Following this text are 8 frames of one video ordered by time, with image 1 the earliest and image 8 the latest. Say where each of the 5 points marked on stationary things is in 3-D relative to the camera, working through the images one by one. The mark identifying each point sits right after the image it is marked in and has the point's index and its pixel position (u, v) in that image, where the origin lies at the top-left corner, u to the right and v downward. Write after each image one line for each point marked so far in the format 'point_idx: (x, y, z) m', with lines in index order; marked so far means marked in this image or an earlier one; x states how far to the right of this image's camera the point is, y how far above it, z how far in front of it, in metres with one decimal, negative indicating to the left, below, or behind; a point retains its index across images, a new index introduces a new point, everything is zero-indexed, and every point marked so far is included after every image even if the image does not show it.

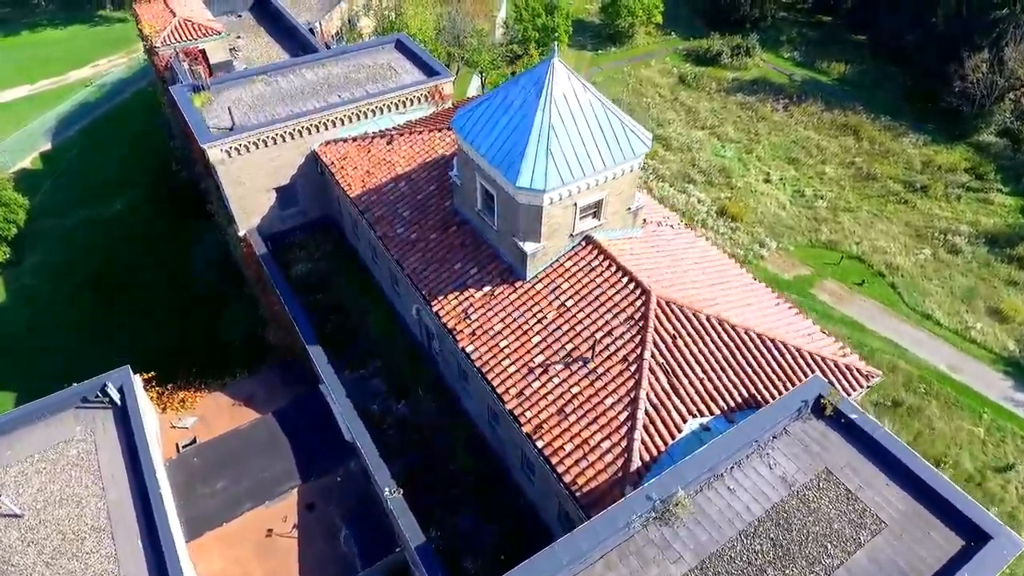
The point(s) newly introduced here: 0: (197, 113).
0: (-10.0, +5.6, +20.0) m
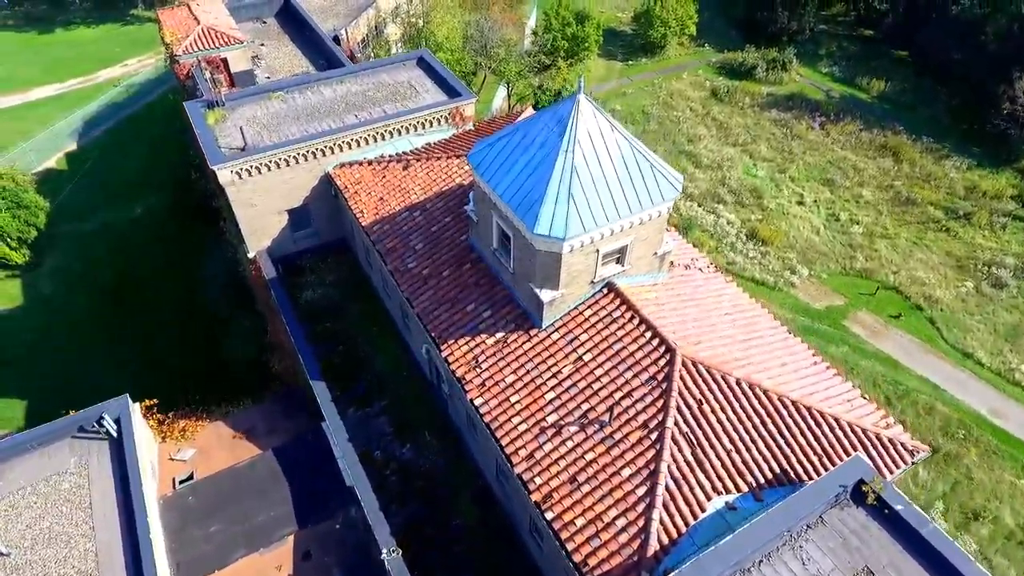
0: (-9.3, +4.9, +19.3) m
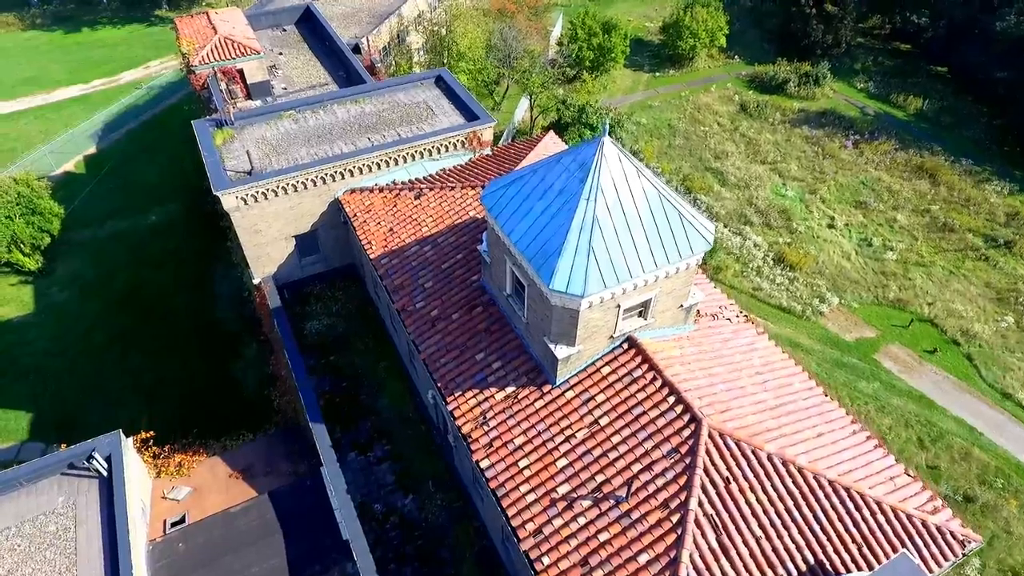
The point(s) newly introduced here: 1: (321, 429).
0: (-8.7, +4.0, +18.6) m
1: (-4.9, -3.6, +16.0) m
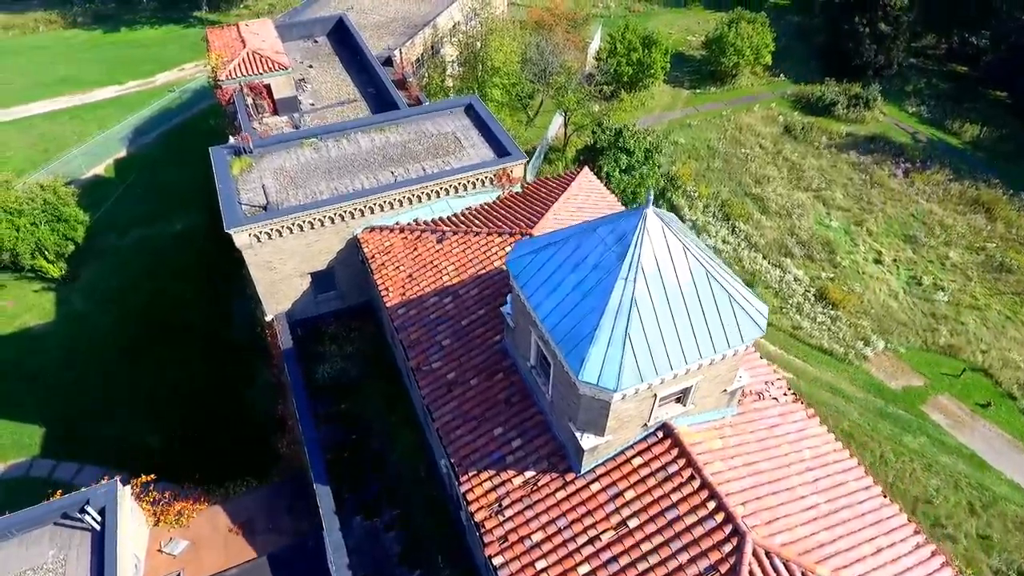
0: (-7.9, +2.9, +17.7) m
1: (-4.4, -4.8, +14.9) m
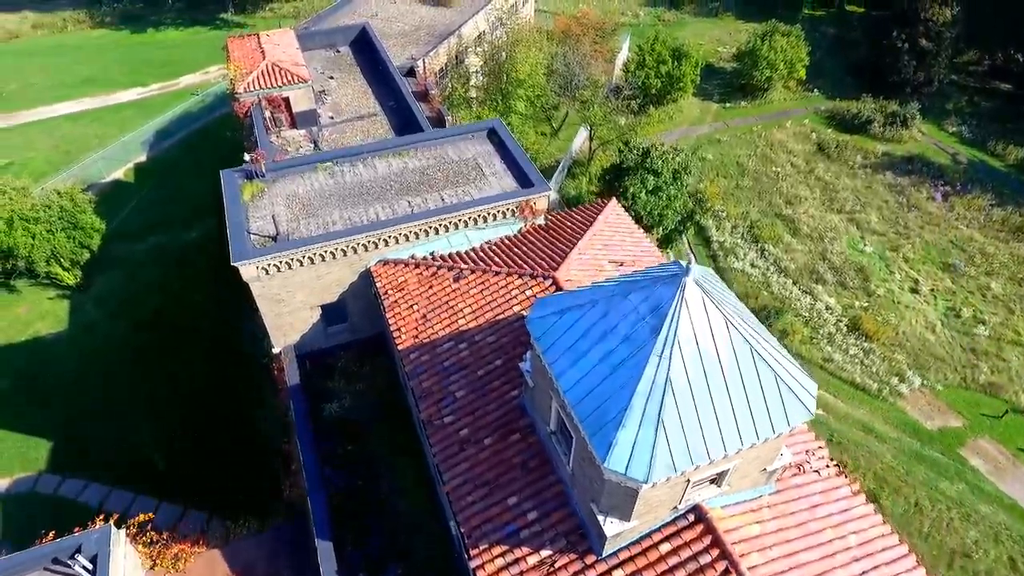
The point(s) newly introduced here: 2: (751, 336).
0: (-7.3, +2.1, +16.9) m
1: (-4.1, -5.8, +14.0) m
2: (+3.7, -0.7, +9.7) m
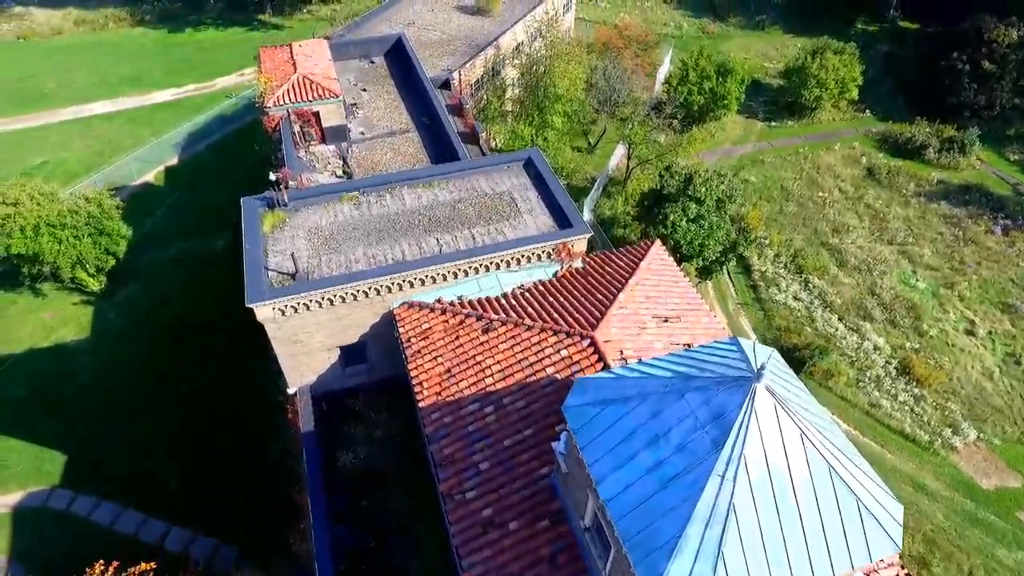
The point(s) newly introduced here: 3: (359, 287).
0: (-6.3, +1.1, +15.8) m
1: (-3.7, -6.9, +12.9) m
2: (+4.1, -2.1, +8.2) m
3: (-3.6, 0.0, +15.0) m
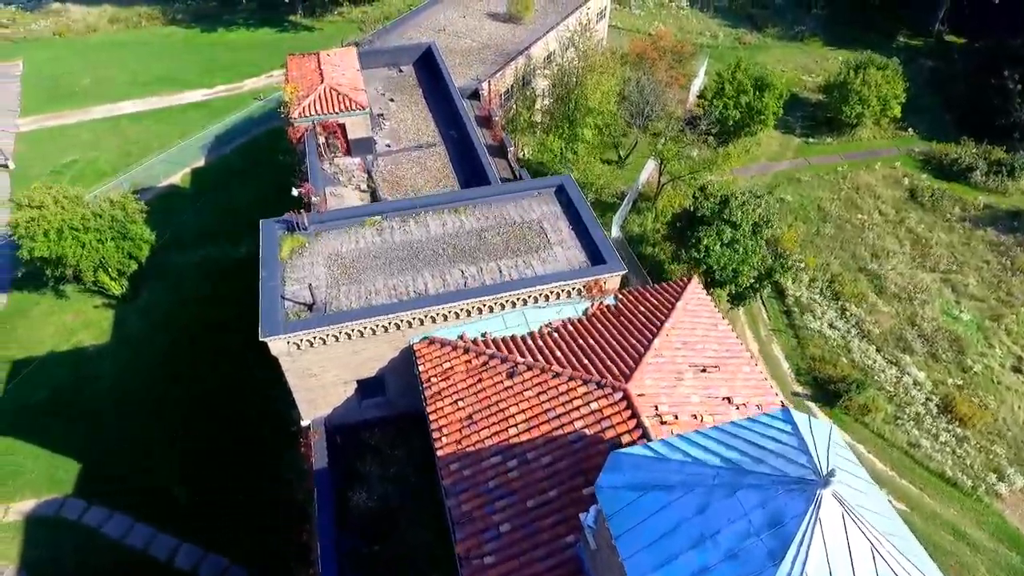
0: (-5.7, +0.4, +15.2) m
1: (-3.3, -7.6, +12.1) m
2: (+4.5, -3.2, +7.2) m
3: (-3.0, -0.8, +14.2) m
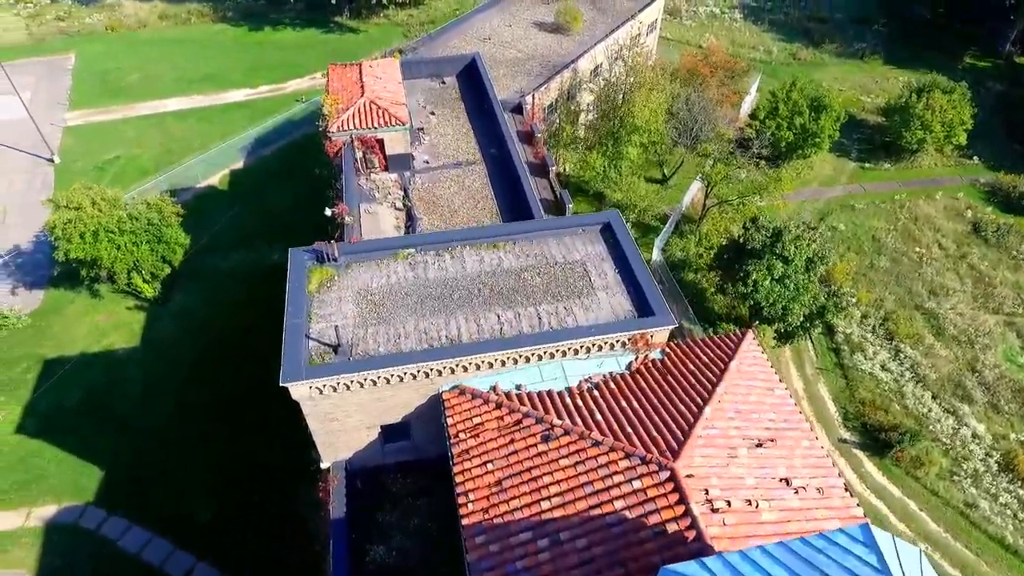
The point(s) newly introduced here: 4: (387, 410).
0: (-4.8, -0.4, +14.3) m
1: (-3.0, -8.6, +11.2) m
2: (+4.8, -4.5, +5.9) m
3: (-2.2, -1.7, +13.3) m
4: (-2.9, -2.8, +14.3) m
